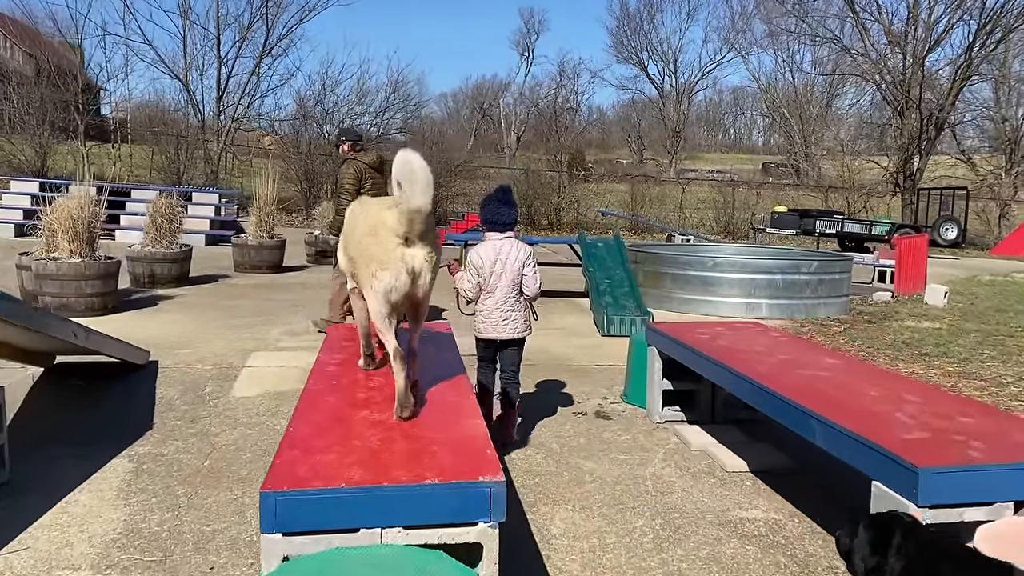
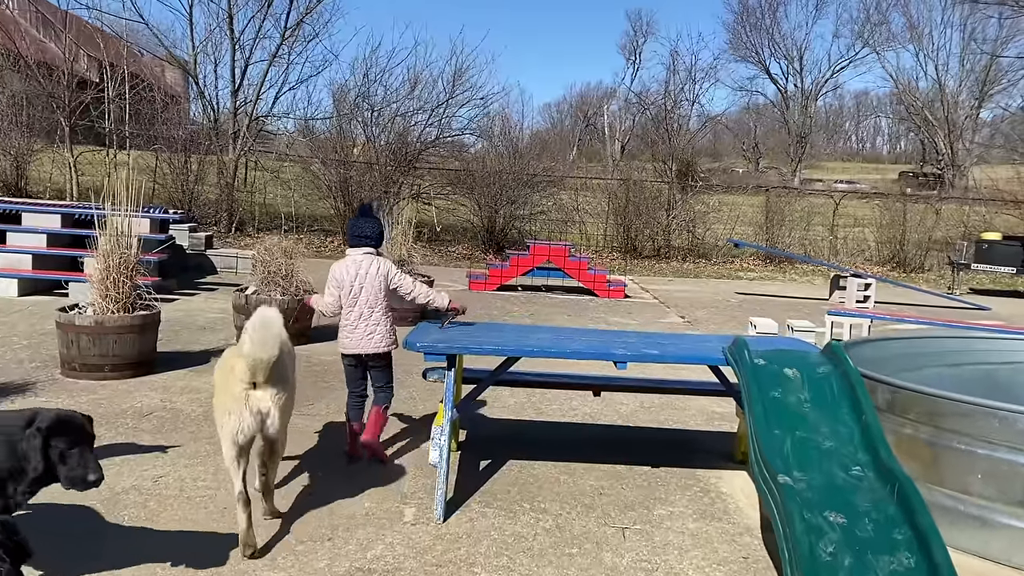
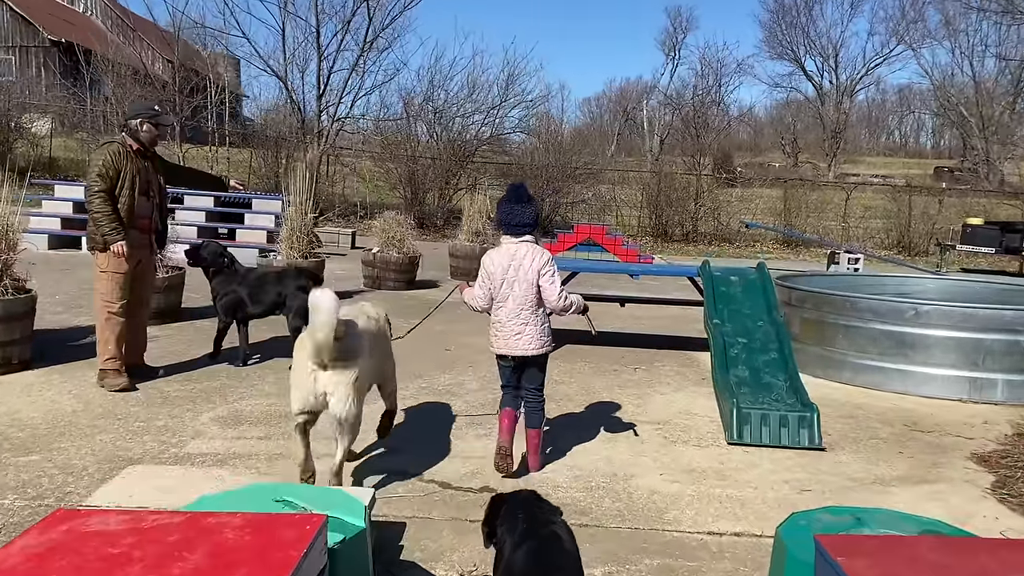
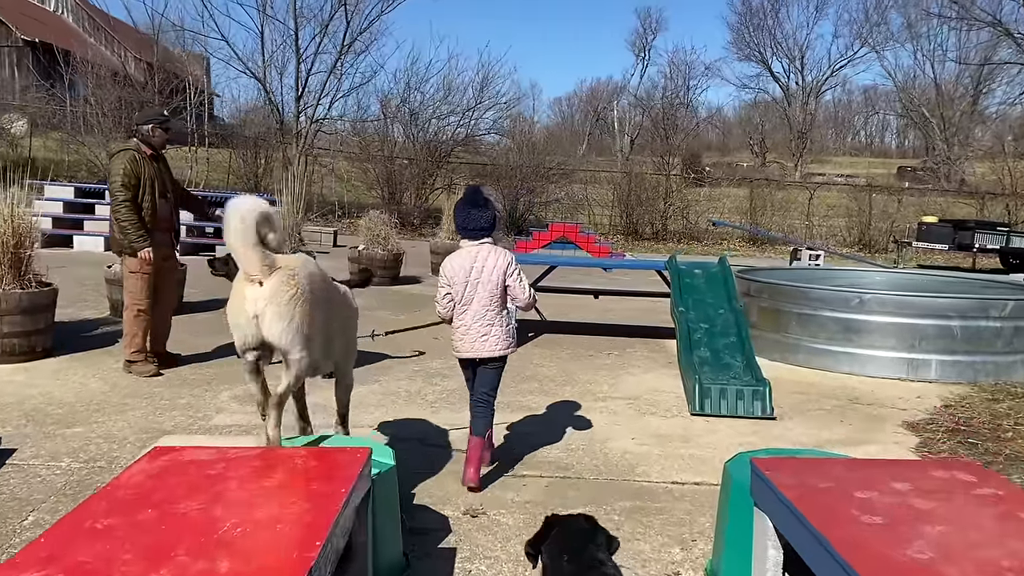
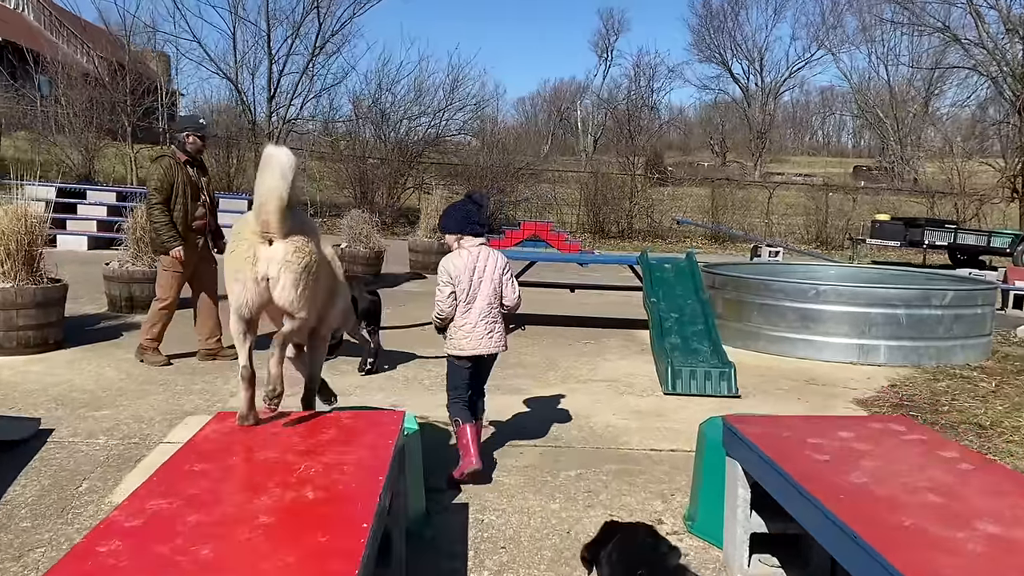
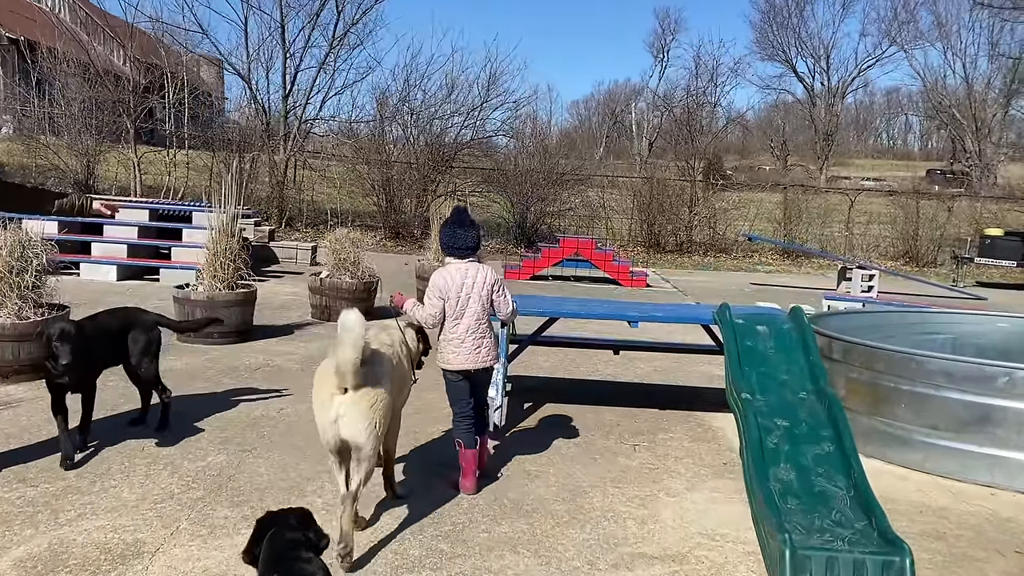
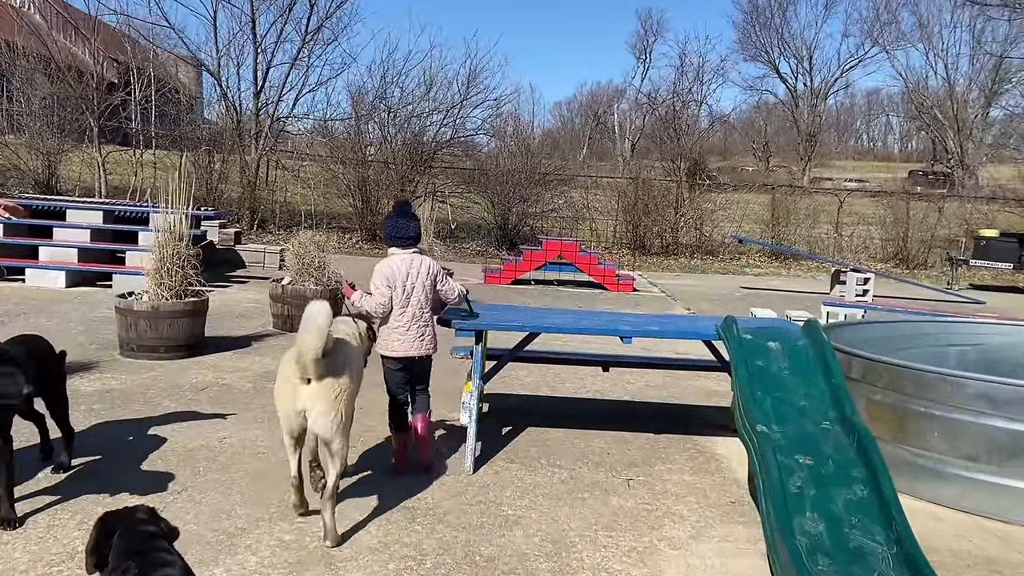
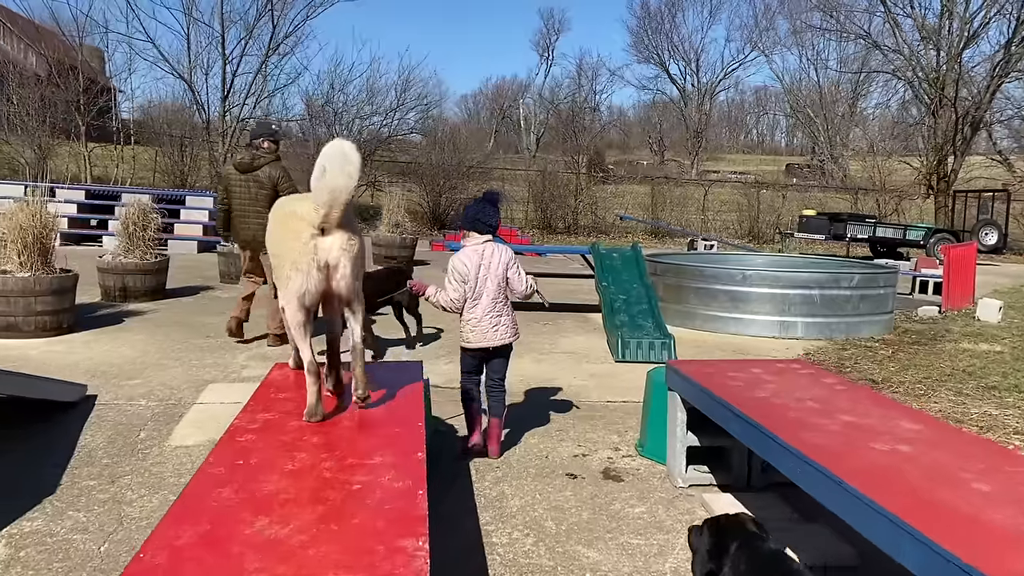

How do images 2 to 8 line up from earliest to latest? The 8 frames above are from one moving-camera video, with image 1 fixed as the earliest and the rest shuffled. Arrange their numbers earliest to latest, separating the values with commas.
8, 5, 4, 3, 6, 7, 2
